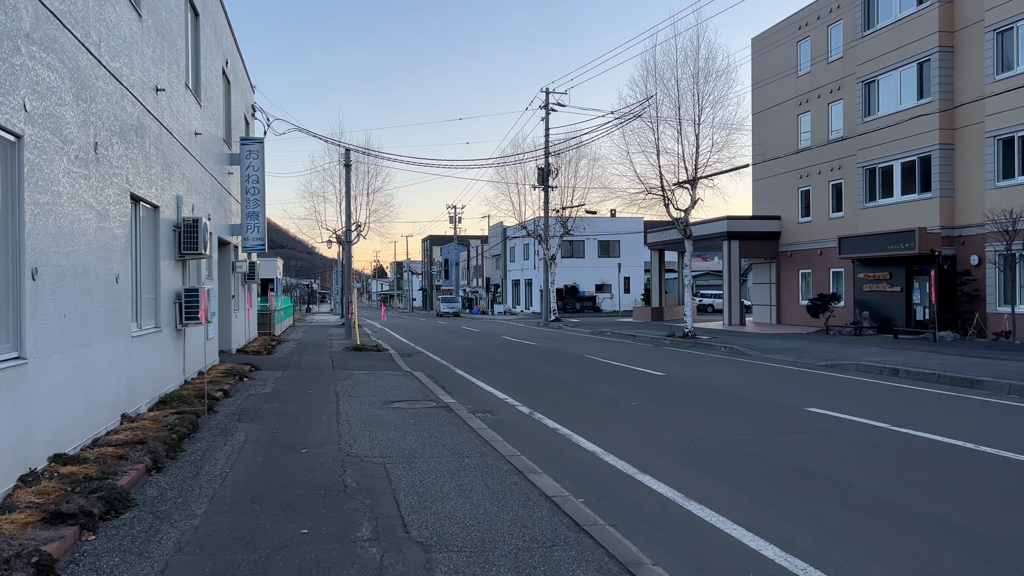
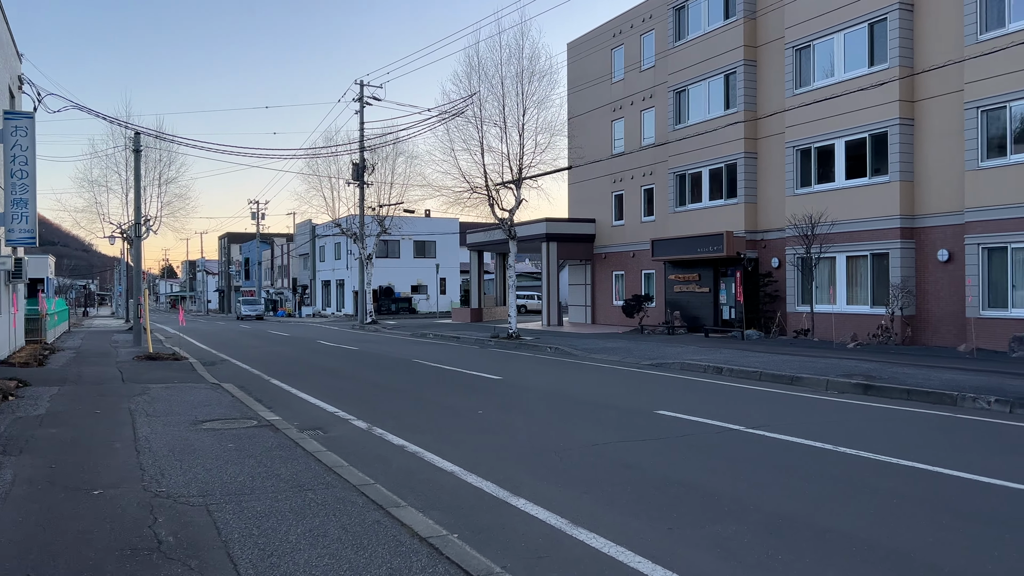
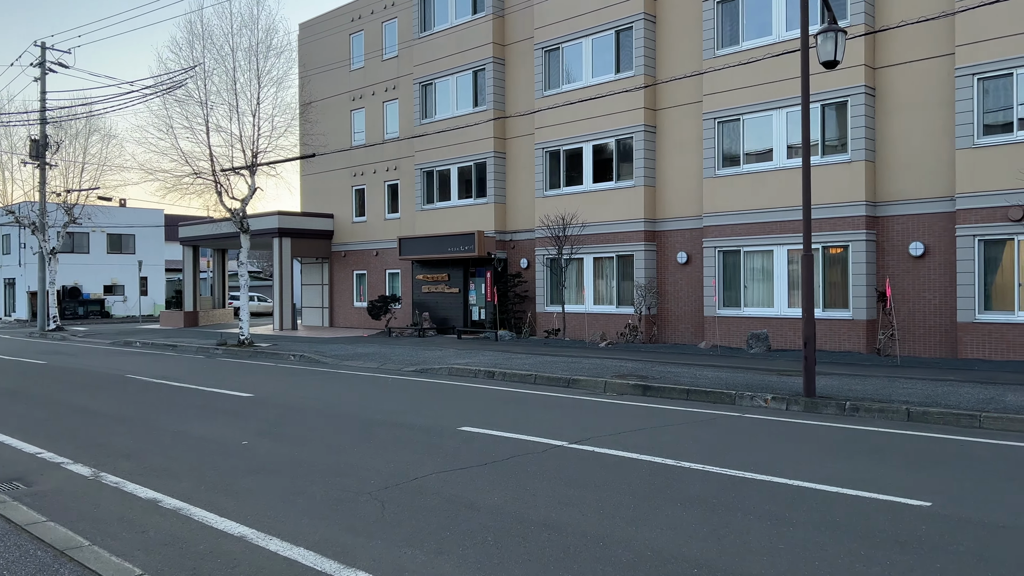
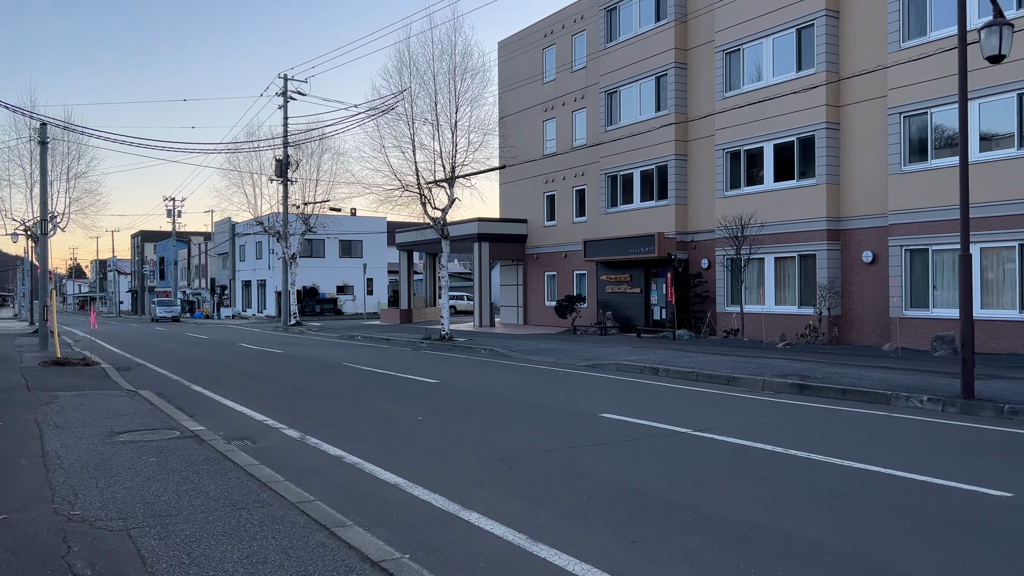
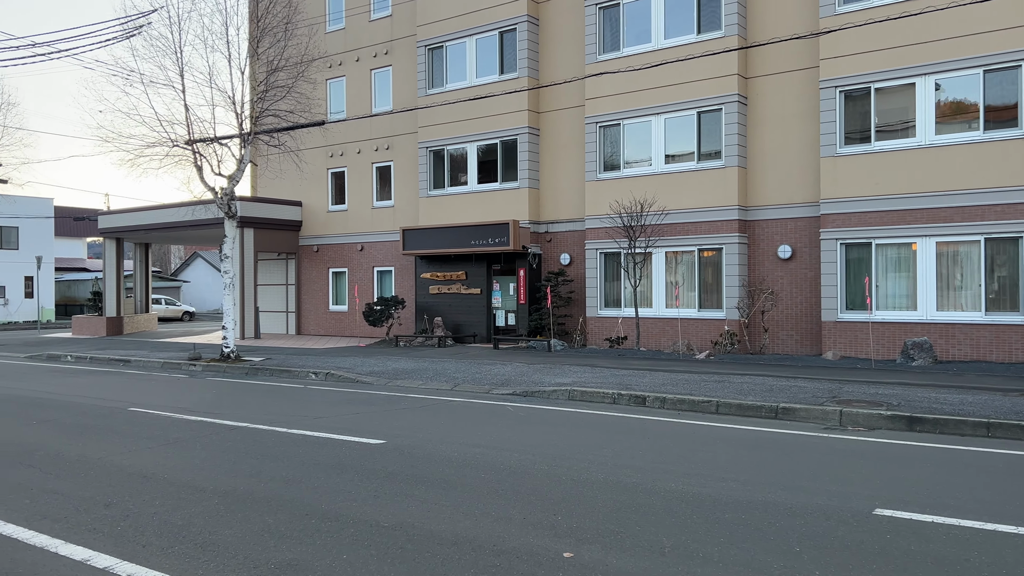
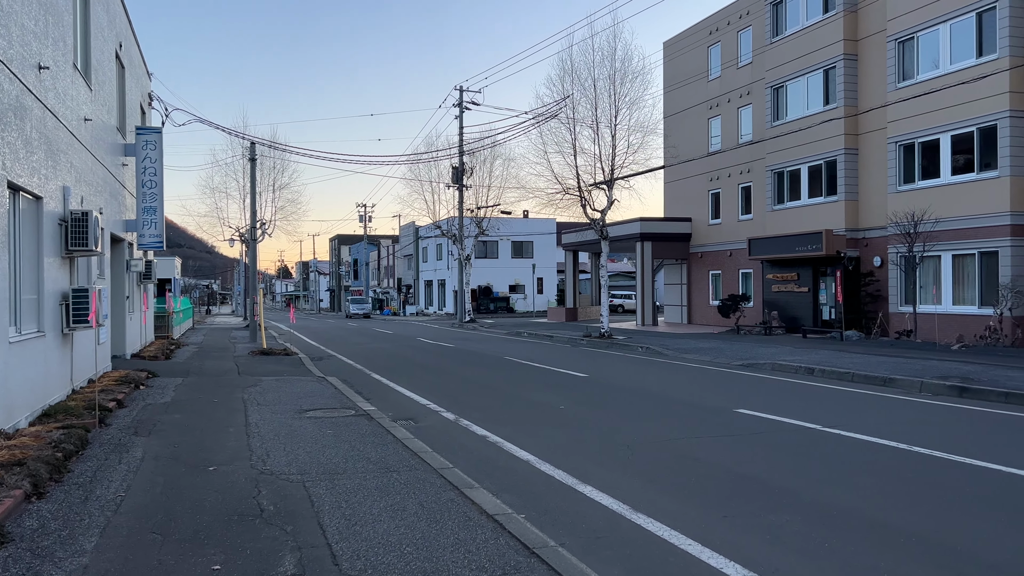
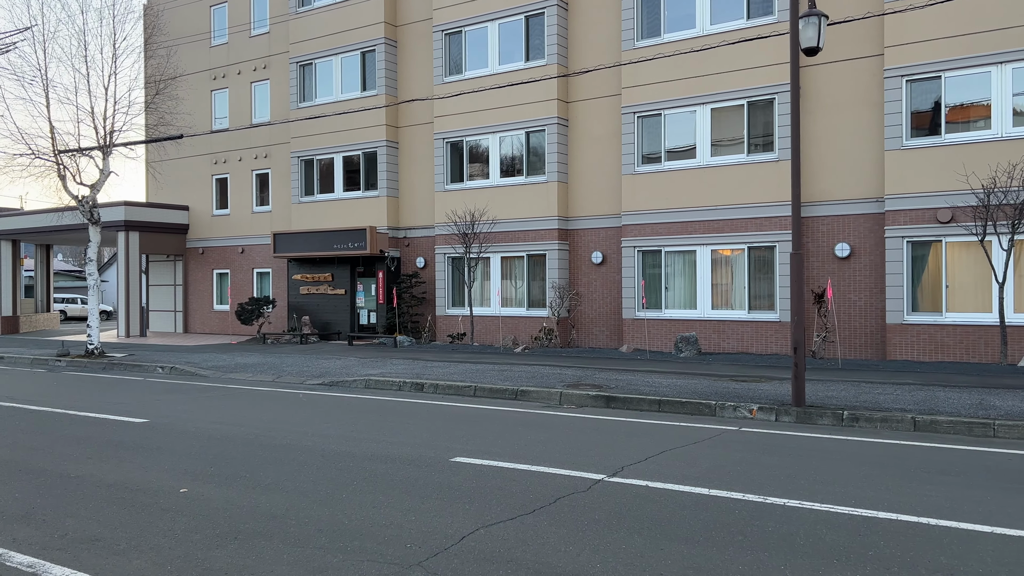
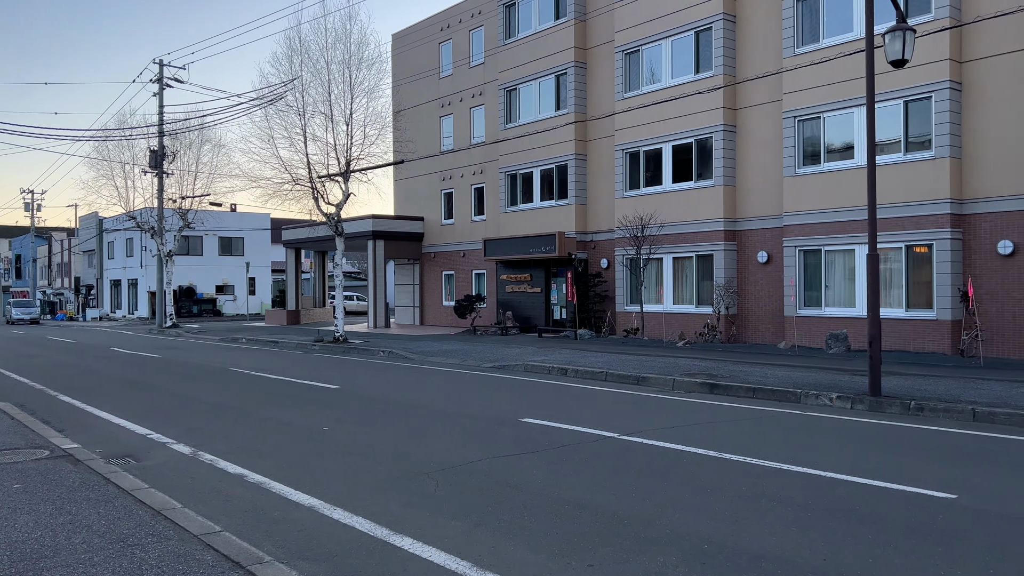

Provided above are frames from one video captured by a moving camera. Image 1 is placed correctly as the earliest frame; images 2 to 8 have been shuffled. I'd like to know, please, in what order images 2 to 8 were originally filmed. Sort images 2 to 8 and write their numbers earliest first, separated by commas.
6, 2, 4, 8, 3, 7, 5
